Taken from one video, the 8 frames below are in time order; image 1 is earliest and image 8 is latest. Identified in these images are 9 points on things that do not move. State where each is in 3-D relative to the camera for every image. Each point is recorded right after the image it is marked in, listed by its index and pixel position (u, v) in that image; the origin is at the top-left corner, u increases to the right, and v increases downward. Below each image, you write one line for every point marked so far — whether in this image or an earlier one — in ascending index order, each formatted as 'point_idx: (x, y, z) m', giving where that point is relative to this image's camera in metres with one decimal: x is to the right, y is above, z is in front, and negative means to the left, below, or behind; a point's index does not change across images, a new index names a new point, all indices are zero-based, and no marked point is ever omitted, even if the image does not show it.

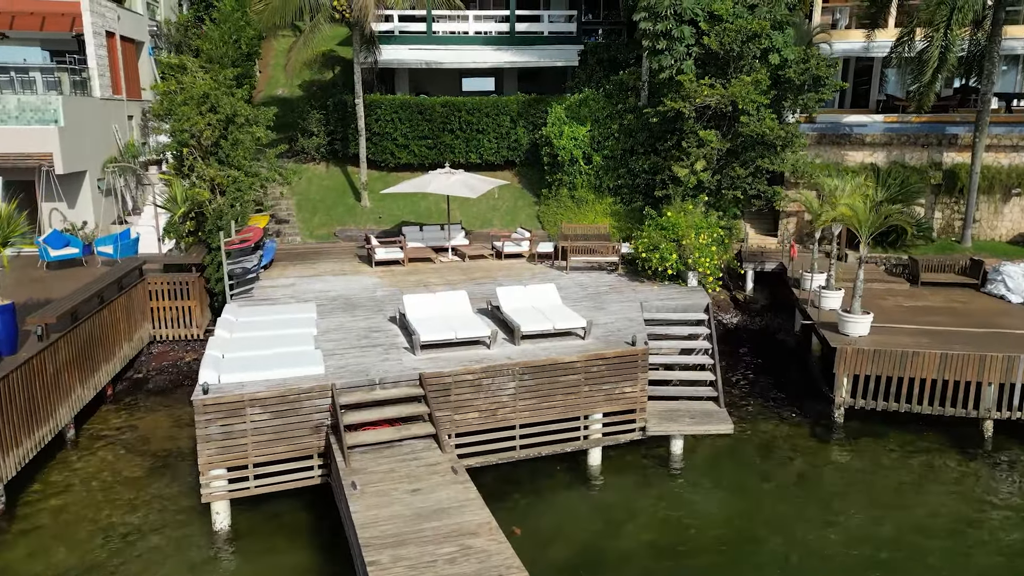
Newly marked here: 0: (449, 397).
0: (-1.2, -2.0, +12.5) m
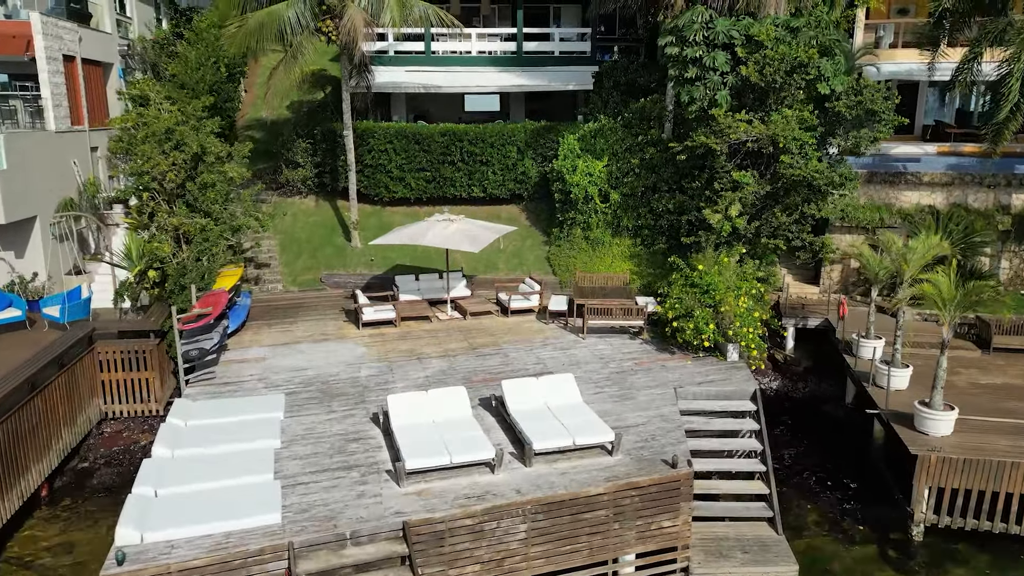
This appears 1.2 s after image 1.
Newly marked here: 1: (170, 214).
0: (-1.0, -3.9, +9.7) m
1: (-9.7, +2.1, +18.6) m
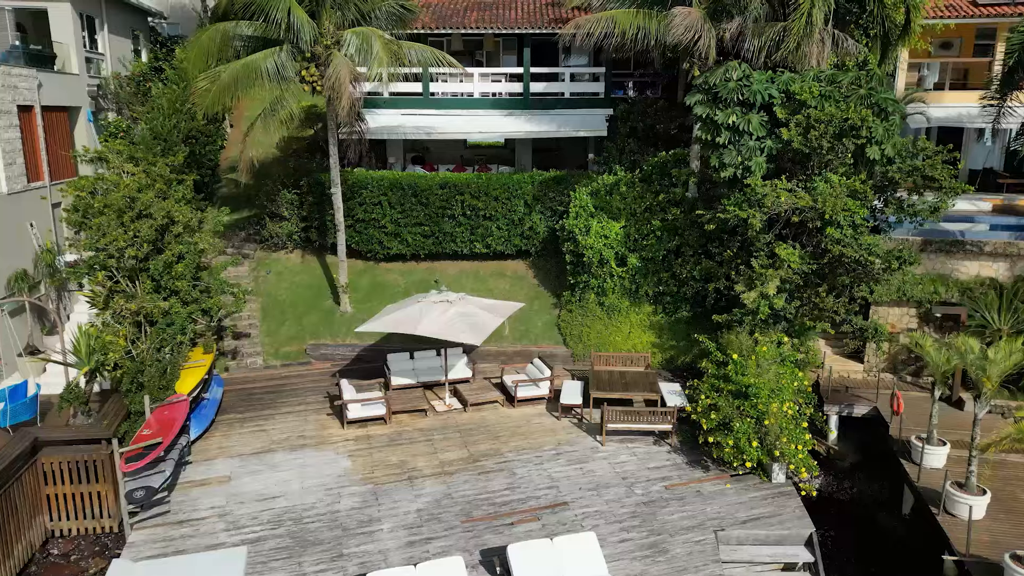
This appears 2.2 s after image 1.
0: (-0.9, -6.1, +7.4) m
1: (-9.5, -0.2, +16.3) m
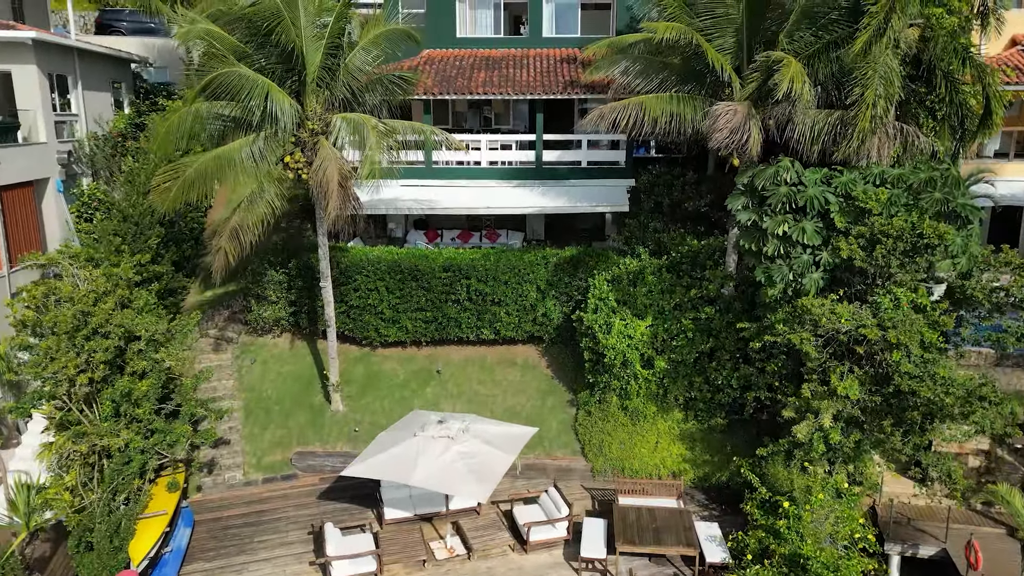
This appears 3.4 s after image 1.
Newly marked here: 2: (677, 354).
0: (-0.8, -8.9, +5.0) m
1: (-9.2, -3.1, +14.1) m
2: (+4.4, -1.8, +17.7) m
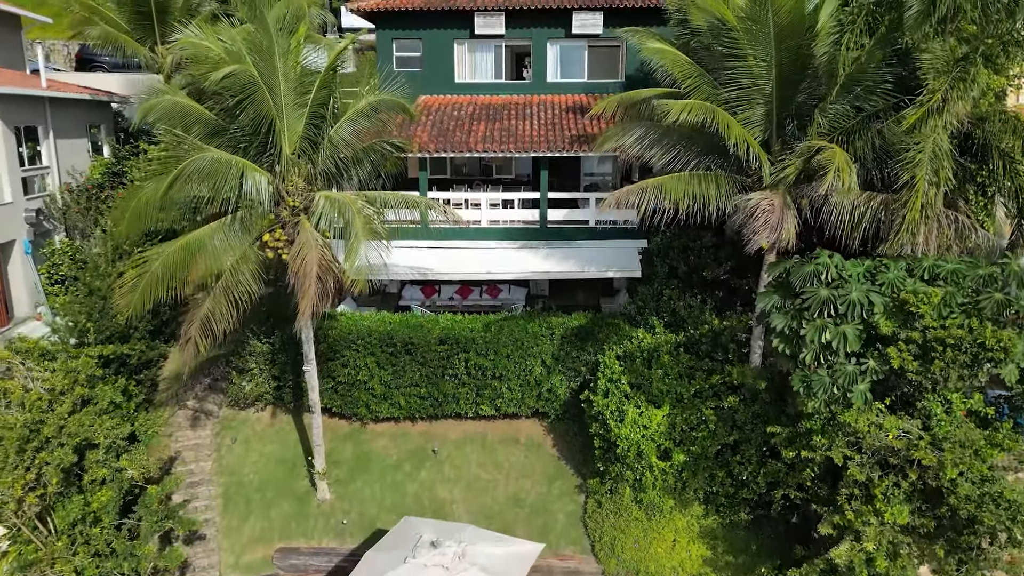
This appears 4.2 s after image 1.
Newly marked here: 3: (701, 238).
0: (-0.7, -10.9, +3.4) m
1: (-9.2, -5.1, +12.5) m
2: (+4.5, -3.9, +16.0) m
3: (+5.4, +1.4, +18.7) m
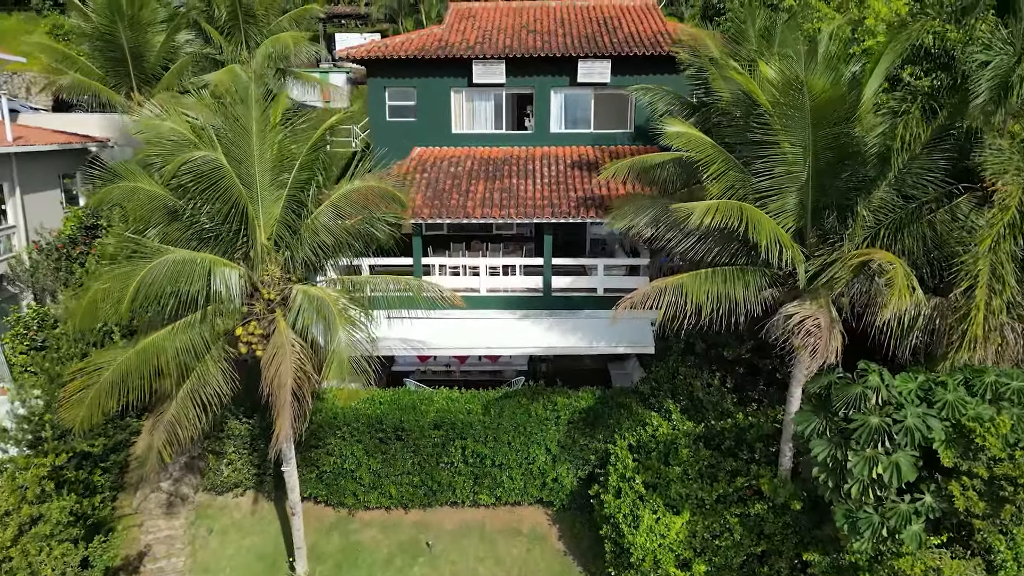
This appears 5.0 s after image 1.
0: (-0.7, -12.9, +1.7) m
1: (-9.1, -7.2, +10.8) m
2: (+4.5, -5.9, +14.4) m
3: (+5.4, -0.7, +17.1) m
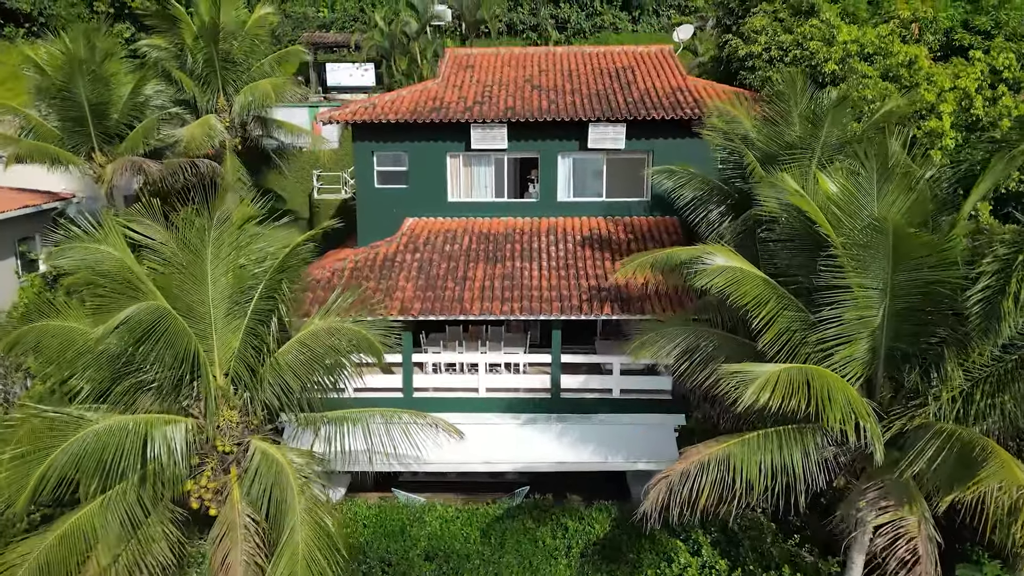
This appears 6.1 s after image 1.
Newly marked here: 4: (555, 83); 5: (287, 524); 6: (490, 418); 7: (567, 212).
0: (-0.6, -15.3, -0.6) m
1: (-9.0, -9.6, +8.6) m
2: (+4.6, -8.4, +12.1) m
3: (+5.5, -3.2, +14.9) m
4: (+1.3, +6.2, +19.8) m
5: (-3.2, -3.4, +10.2) m
6: (-0.5, -3.2, +16.1) m
7: (+1.6, +2.2, +19.1) m
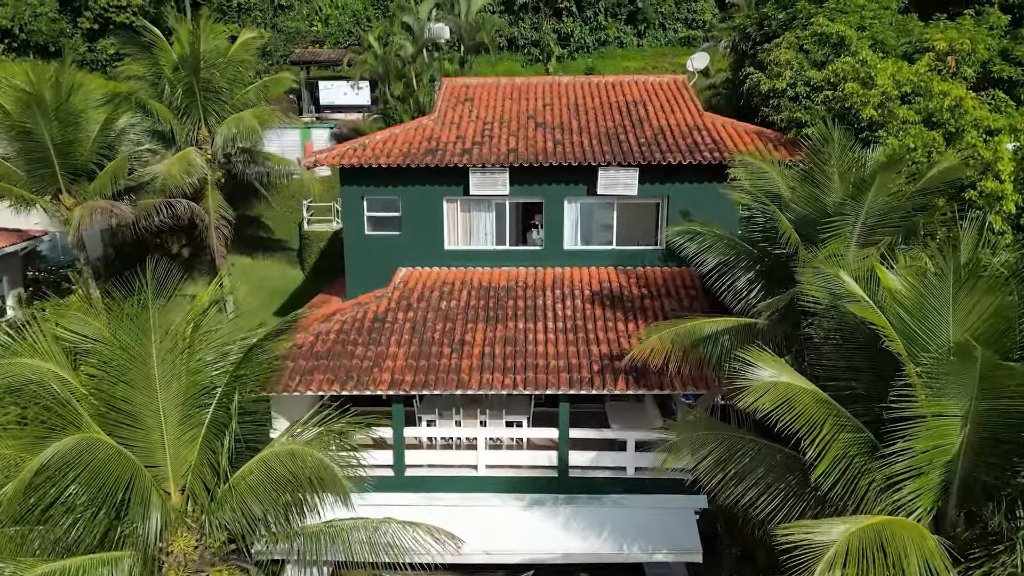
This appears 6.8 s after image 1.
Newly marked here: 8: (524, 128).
0: (-0.5, -16.8, -2.2) m
1: (-9.0, -11.1, +7.0) m
2: (+4.7, -9.9, +10.6) m
3: (+5.5, -4.7, +13.3) m
4: (+1.3, +4.7, +18.3) m
5: (-3.2, -4.9, +8.6) m
6: (-0.4, -4.7, +14.6) m
7: (+1.6, +0.7, +17.6) m
8: (+0.3, +4.3, +17.8) m
